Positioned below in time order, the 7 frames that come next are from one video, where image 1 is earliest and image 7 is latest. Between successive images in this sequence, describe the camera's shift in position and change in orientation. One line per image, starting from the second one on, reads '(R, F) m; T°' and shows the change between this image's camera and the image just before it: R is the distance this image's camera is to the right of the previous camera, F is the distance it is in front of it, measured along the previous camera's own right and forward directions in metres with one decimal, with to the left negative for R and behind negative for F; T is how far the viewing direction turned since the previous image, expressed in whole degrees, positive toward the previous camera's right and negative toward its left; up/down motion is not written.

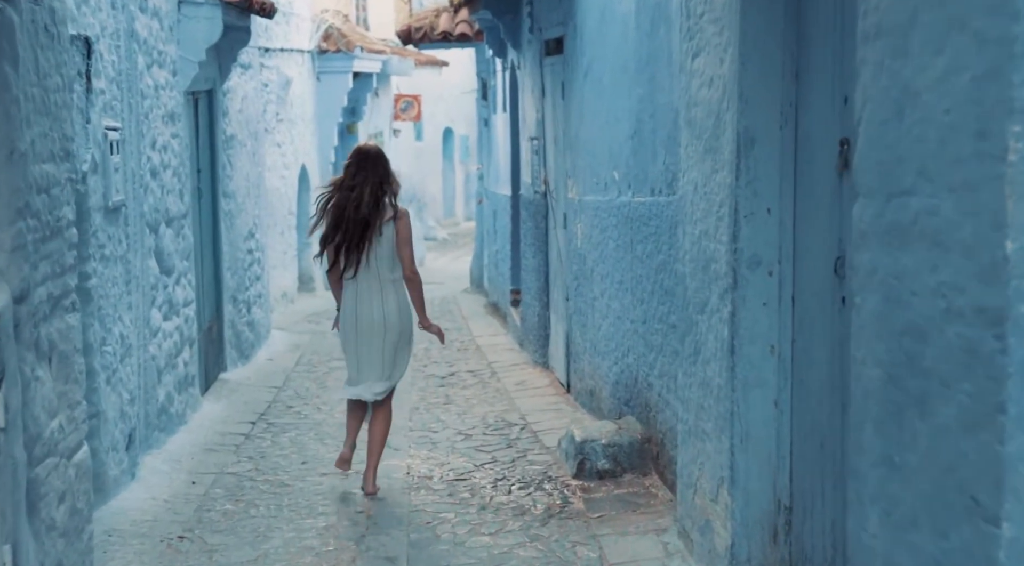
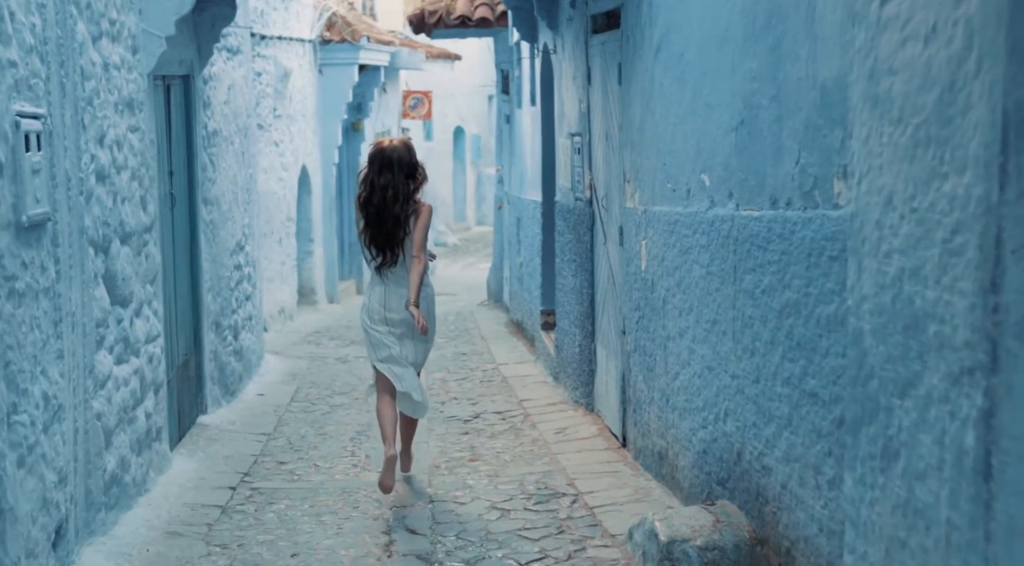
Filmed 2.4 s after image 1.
(-0.2, +1.8) m; 0°
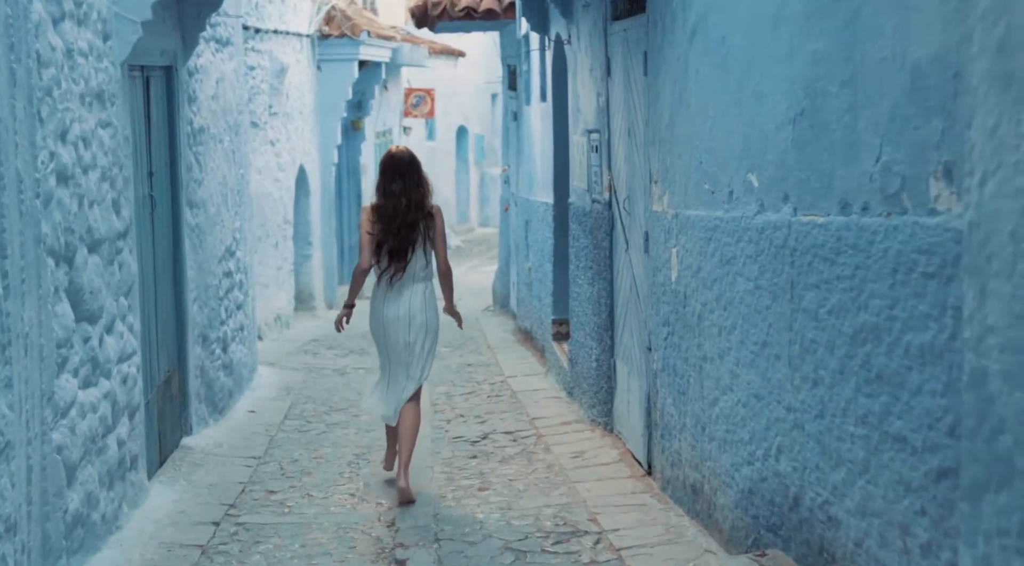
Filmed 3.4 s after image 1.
(-0.1, +0.7) m; 0°
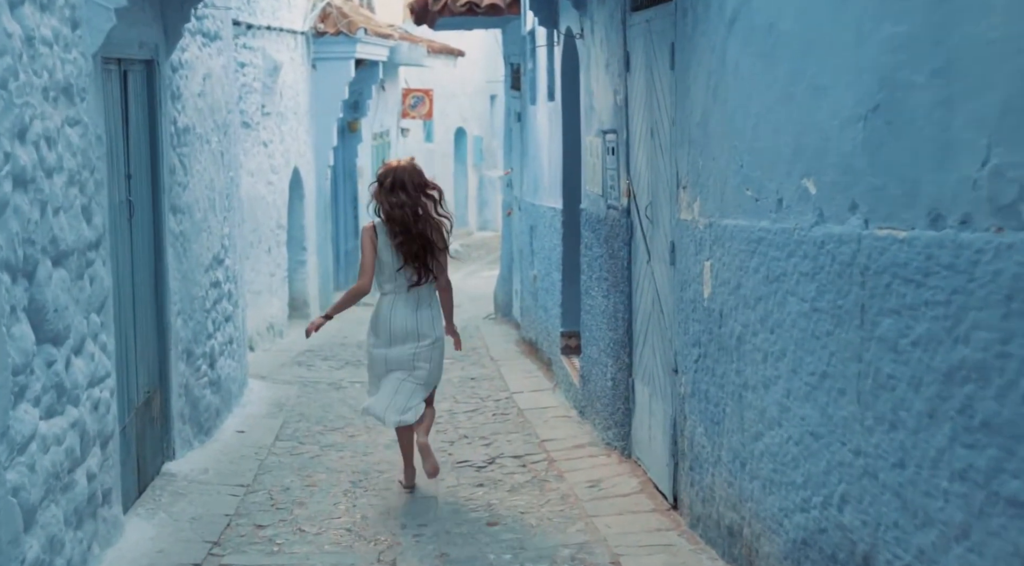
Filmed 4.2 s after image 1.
(-0.1, +0.6) m; 0°
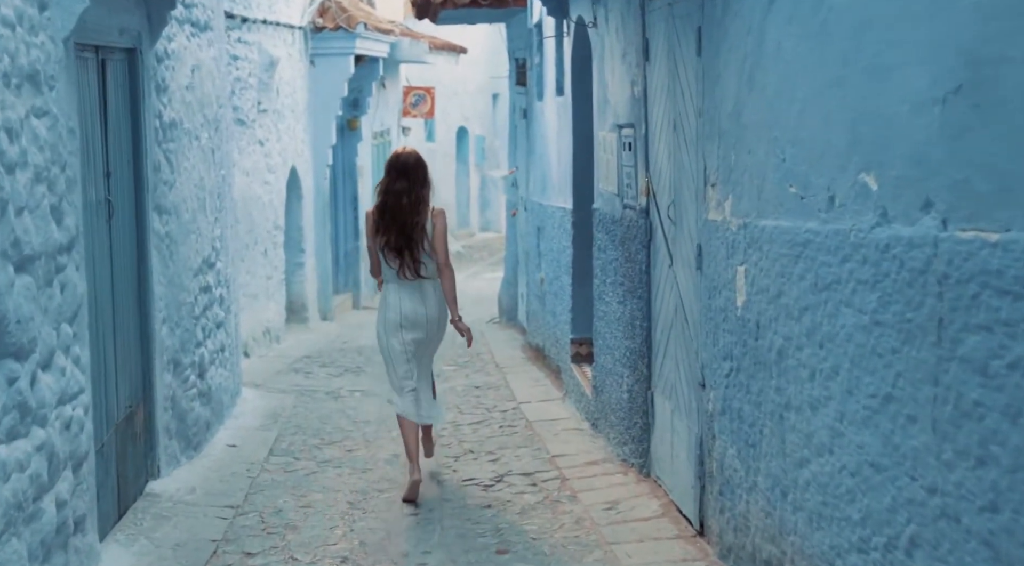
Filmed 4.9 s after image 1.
(0.0, +0.5) m; 0°
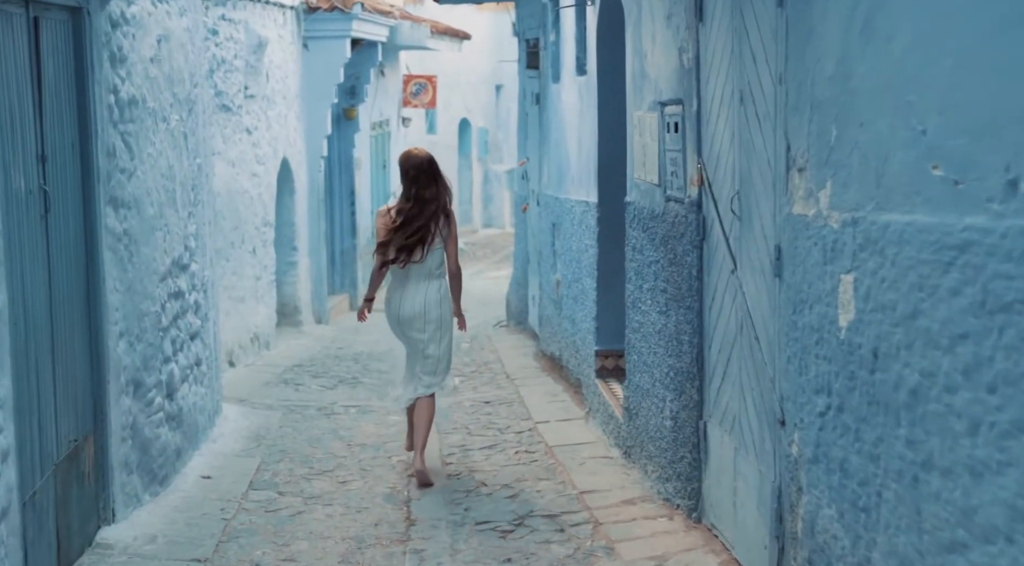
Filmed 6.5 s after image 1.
(-0.1, +1.2) m; 0°
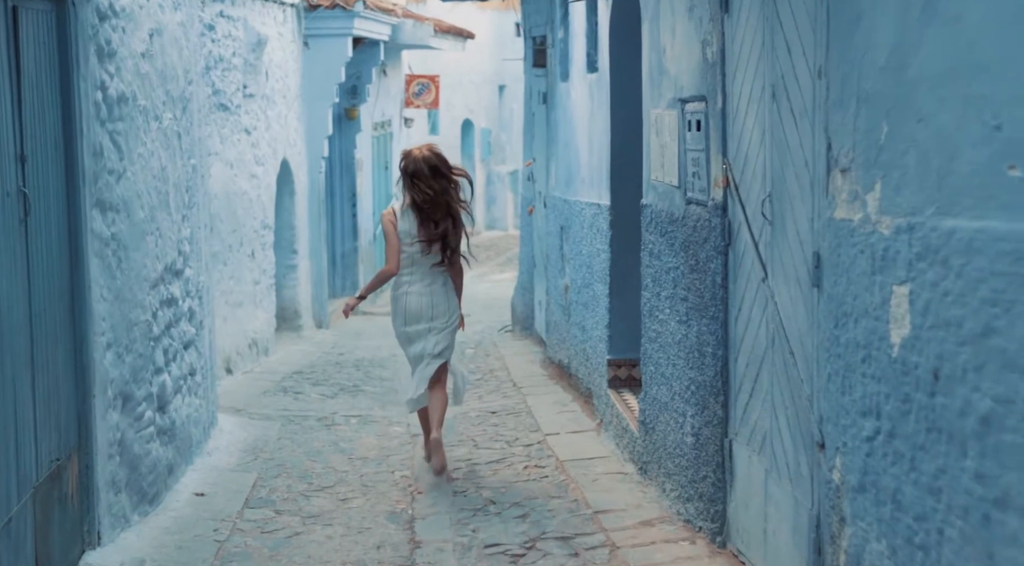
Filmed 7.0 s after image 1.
(0.0, +0.4) m; 0°
